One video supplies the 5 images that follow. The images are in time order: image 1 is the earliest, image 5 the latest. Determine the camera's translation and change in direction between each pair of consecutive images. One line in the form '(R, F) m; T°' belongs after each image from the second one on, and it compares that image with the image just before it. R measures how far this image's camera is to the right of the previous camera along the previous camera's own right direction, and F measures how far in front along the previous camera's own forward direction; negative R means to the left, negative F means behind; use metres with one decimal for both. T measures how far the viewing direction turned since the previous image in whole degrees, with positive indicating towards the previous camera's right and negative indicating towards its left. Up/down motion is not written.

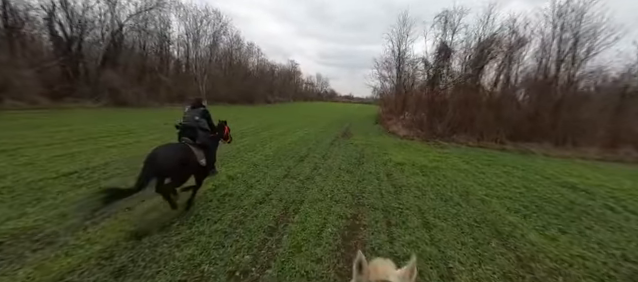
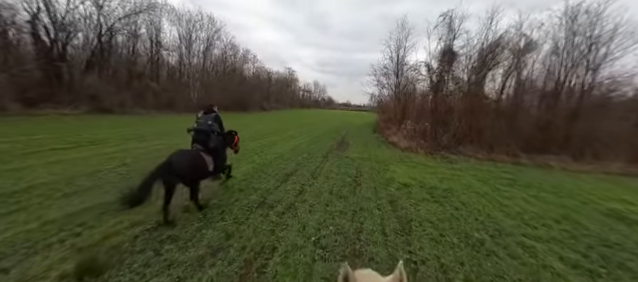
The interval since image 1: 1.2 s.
(+0.4, +1.8) m; +1°
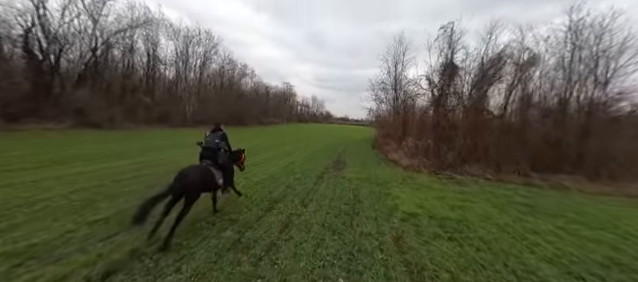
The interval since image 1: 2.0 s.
(+0.2, +1.2) m; 0°
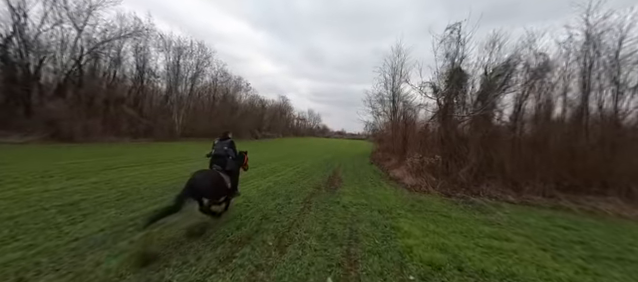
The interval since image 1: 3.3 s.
(+0.4, +2.1) m; +1°
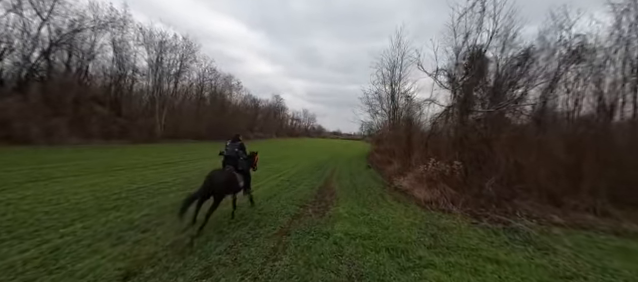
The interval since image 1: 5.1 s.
(+0.4, +2.9) m; +1°
